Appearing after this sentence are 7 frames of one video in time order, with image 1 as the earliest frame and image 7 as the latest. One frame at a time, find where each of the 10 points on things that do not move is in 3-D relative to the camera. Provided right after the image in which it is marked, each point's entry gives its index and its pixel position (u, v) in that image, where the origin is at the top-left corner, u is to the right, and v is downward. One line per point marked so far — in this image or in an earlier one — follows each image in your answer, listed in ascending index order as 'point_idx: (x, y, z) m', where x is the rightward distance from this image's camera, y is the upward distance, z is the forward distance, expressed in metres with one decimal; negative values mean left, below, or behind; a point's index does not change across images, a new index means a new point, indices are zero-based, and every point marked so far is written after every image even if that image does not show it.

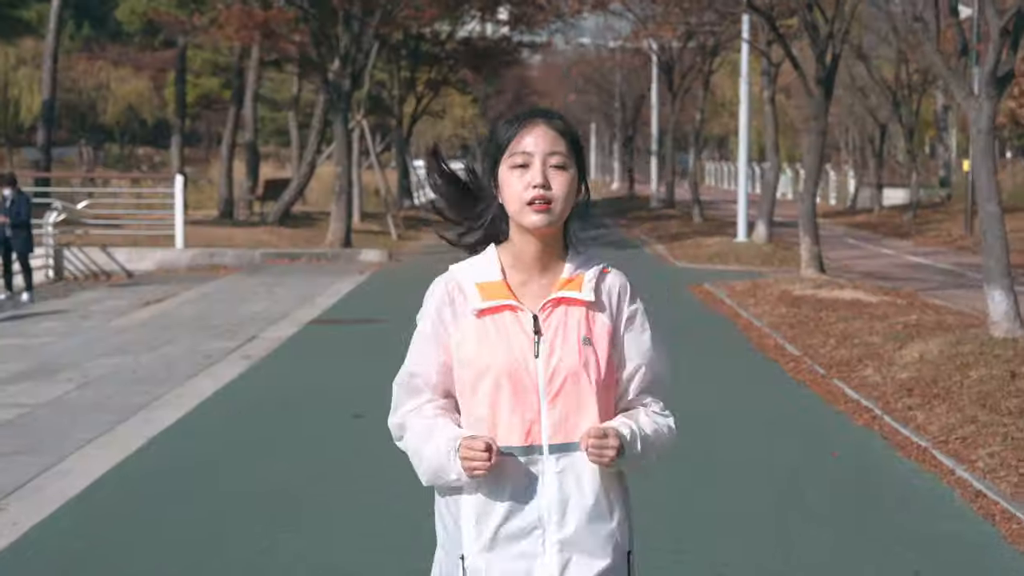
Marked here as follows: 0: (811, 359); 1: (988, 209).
0: (+2.6, -0.6, +11.7) m
1: (+3.7, +0.6, +10.8) m
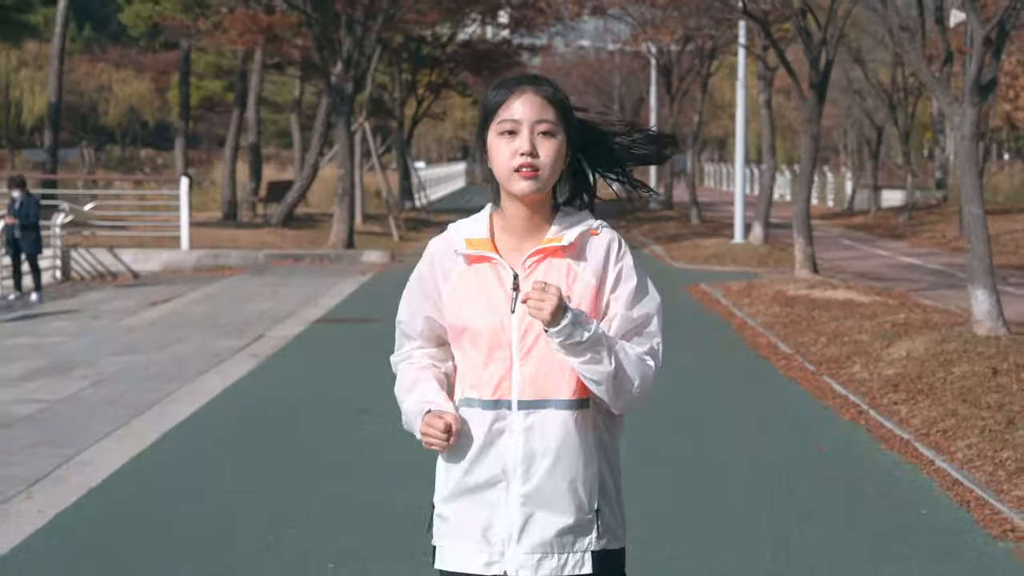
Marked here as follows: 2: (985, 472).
0: (+2.6, -0.6, +12.1) m
1: (+3.7, +0.6, +11.2) m
2: (+2.6, -1.0, +7.6) m
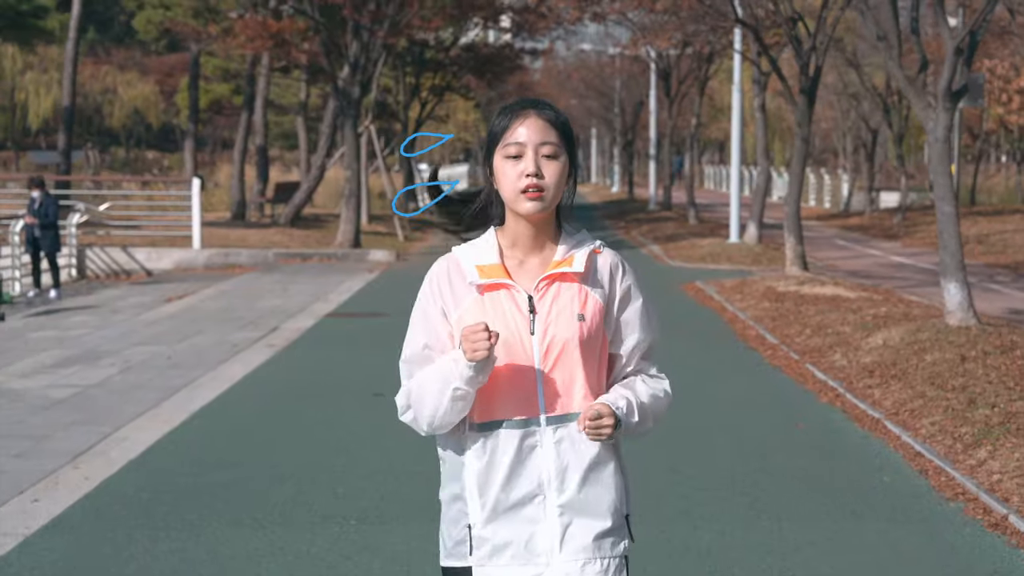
0: (+2.6, -0.6, +12.9) m
1: (+3.8, +0.7, +11.9) m
2: (+2.6, -1.0, +8.4) m
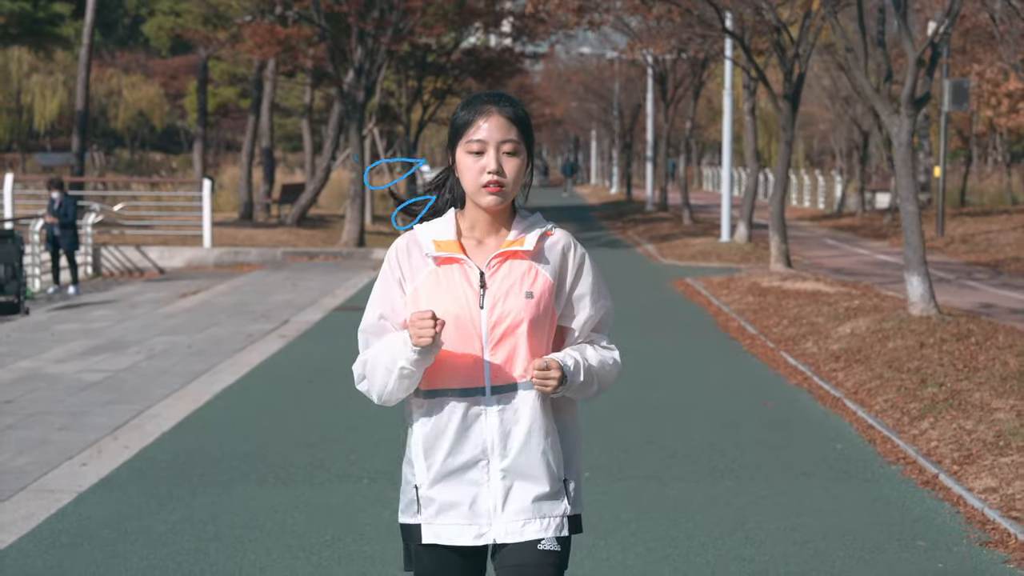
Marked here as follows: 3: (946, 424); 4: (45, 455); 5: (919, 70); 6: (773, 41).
0: (+2.6, -0.5, +13.8) m
1: (+3.7, +0.7, +12.9) m
2: (+2.6, -0.9, +9.3) m
3: (+2.8, -0.9, +8.8) m
4: (-3.0, -1.1, +8.8) m
5: (+3.8, +2.0, +12.6) m
6: (+3.7, +3.5, +19.2) m
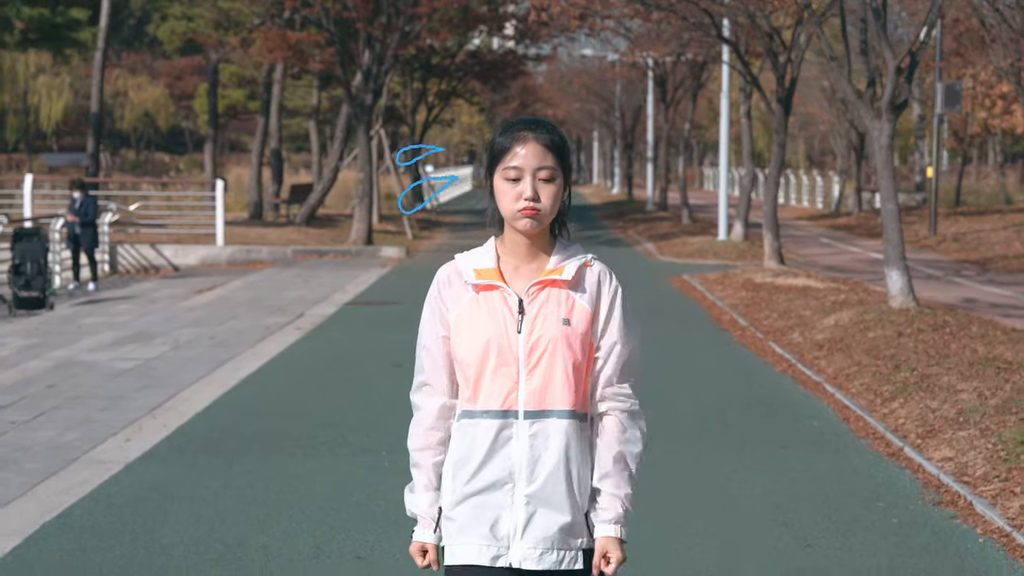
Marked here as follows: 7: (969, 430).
0: (+2.6, -0.4, +14.6) m
1: (+3.8, +0.8, +13.7) m
2: (+2.6, -0.8, +10.1) m
3: (+2.8, -0.8, +9.6) m
4: (-3.0, -1.0, +9.7) m
5: (+3.8, +2.1, +13.5) m
6: (+3.7, +3.5, +20.0) m
7: (+2.9, -0.9, +8.6) m
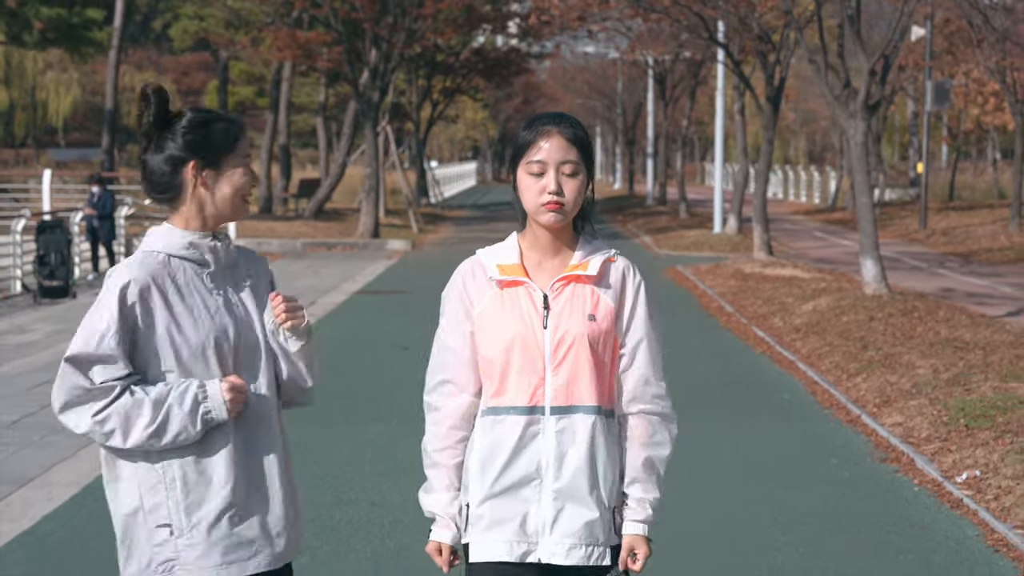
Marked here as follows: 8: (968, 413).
0: (+2.6, -0.3, +15.6) m
1: (+3.8, +0.9, +14.6) m
2: (+2.6, -0.7, +11.1) m
3: (+2.8, -0.7, +10.6) m
4: (-3.0, -0.9, +10.6) m
5: (+3.8, +2.2, +14.4) m
6: (+3.7, +3.7, +20.9) m
7: (+2.8, -0.8, +9.5) m
8: (+3.0, -0.8, +8.8) m
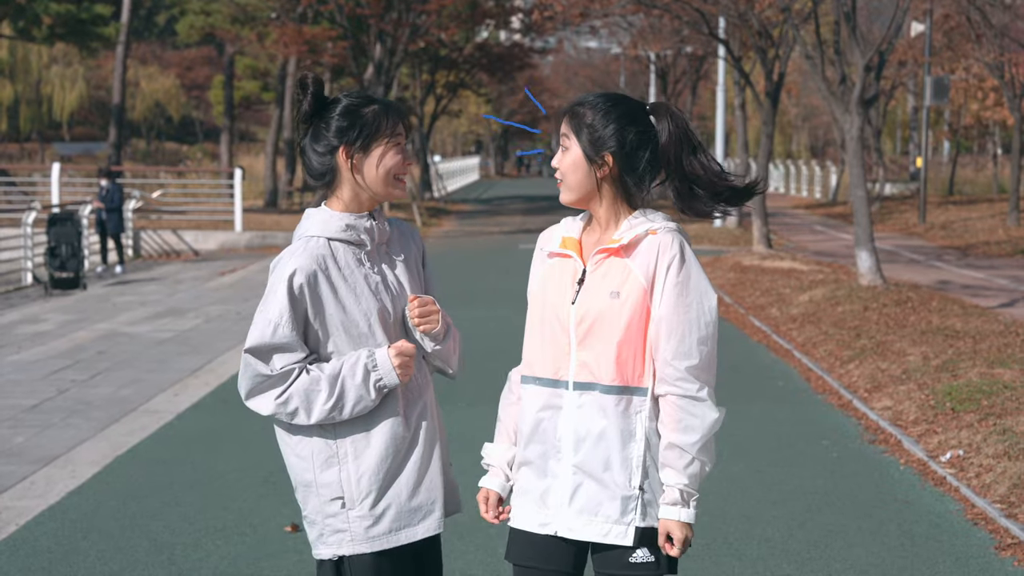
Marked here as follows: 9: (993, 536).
0: (+2.6, -0.2, +15.9) m
1: (+3.8, +1.0, +15.0) m
2: (+2.7, -0.6, +11.4) m
3: (+2.8, -0.6, +10.9) m
4: (-3.0, -0.8, +11.0) m
5: (+3.9, +2.3, +14.7) m
6: (+3.8, +3.8, +21.3) m
7: (+2.9, -0.7, +9.8) m
8: (+3.0, -0.7, +9.2) m
9: (+2.3, -1.2, +6.6) m
